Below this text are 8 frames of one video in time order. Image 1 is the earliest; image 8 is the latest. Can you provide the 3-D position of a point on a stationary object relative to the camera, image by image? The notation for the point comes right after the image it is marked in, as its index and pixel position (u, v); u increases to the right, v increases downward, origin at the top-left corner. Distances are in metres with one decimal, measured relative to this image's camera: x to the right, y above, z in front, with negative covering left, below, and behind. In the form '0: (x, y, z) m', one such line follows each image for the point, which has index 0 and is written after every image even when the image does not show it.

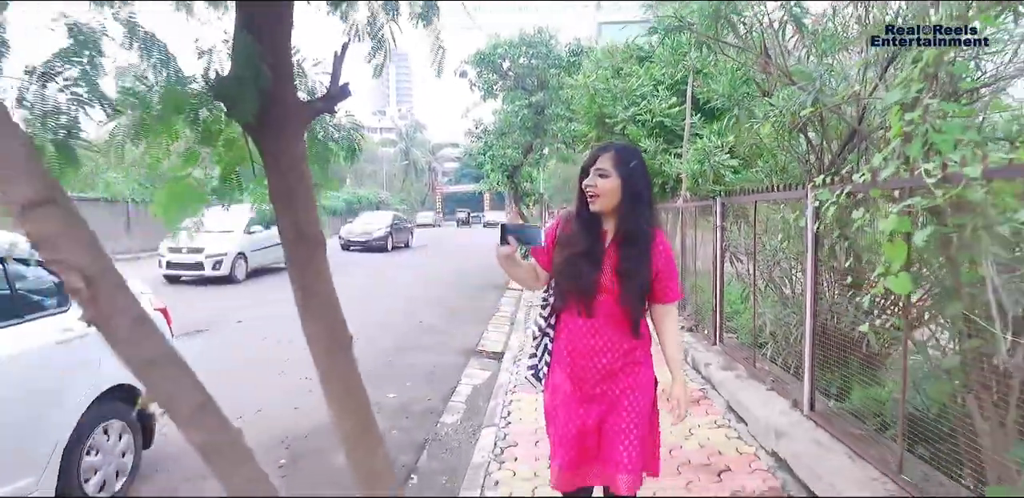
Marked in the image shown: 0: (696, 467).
0: (+1.0, -1.1, +3.6) m
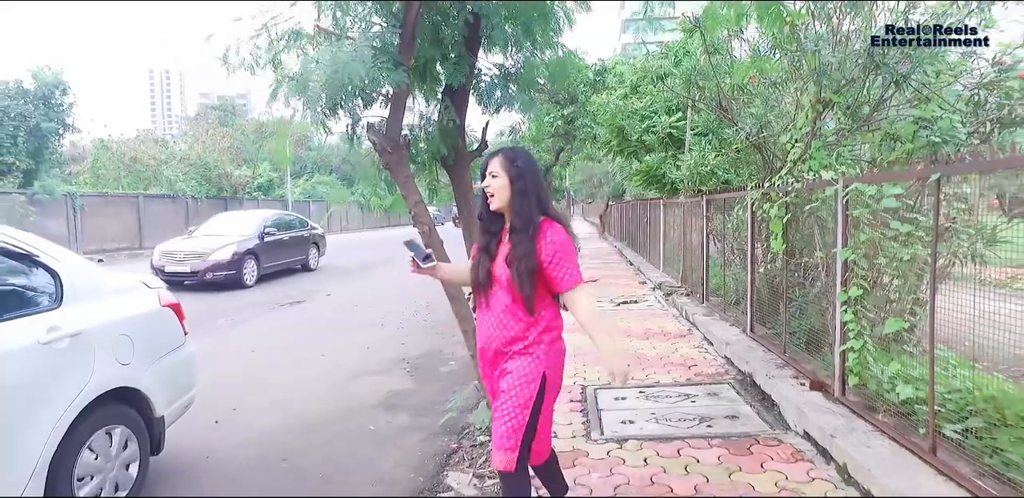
0: (+1.4, -1.0, +5.7) m
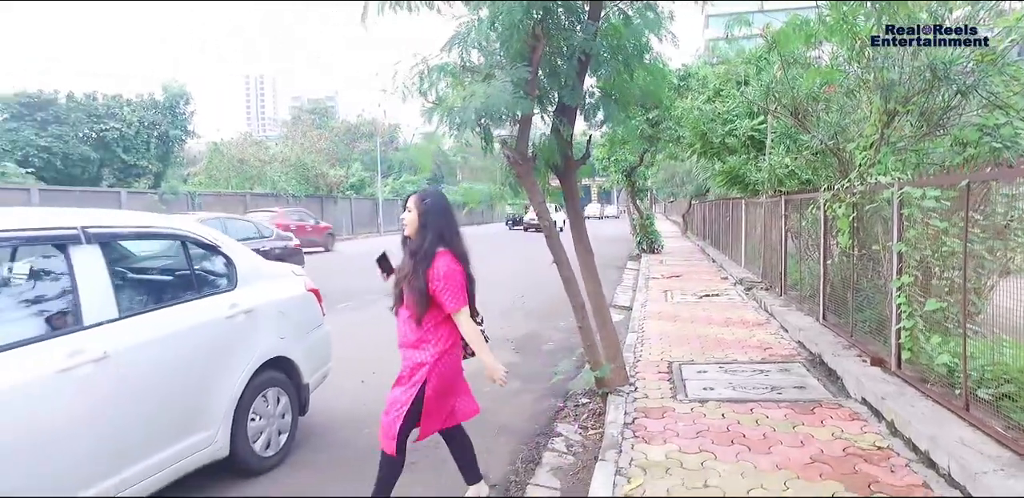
0: (+2.3, -0.9, +6.4) m
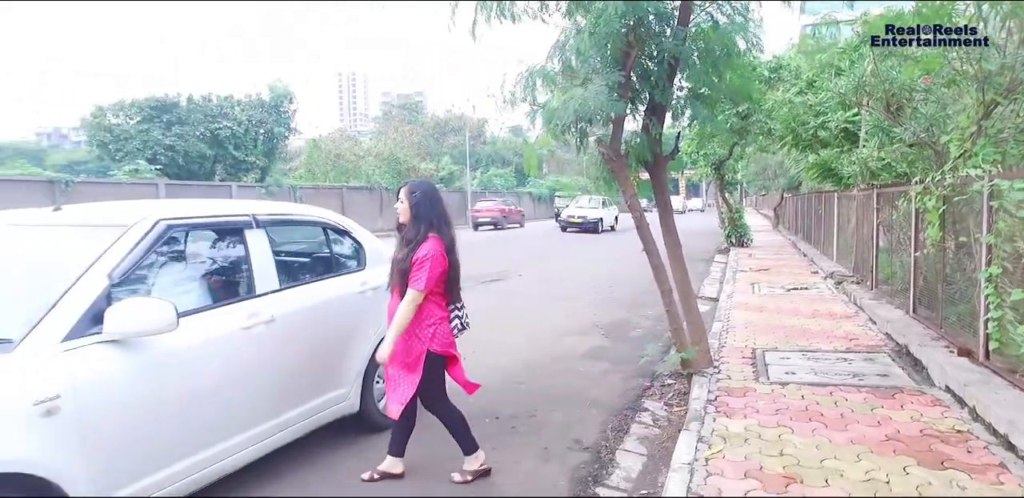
0: (+3.2, -0.9, +6.6) m
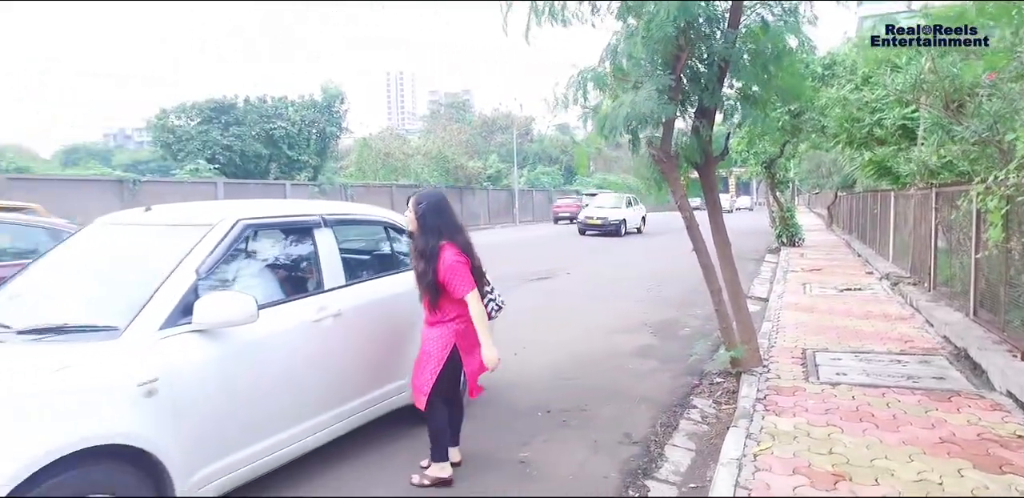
0: (+3.6, -0.9, +6.5) m
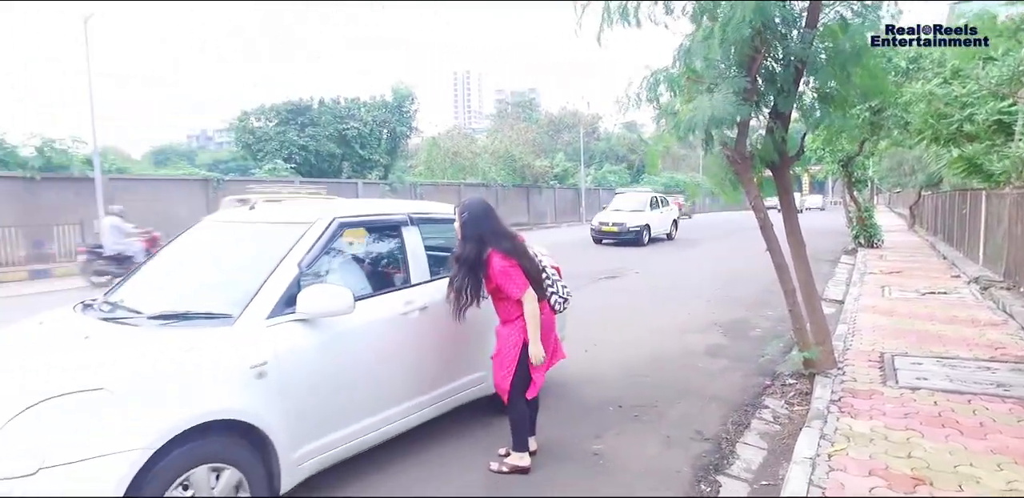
0: (+4.3, -0.9, +6.3) m
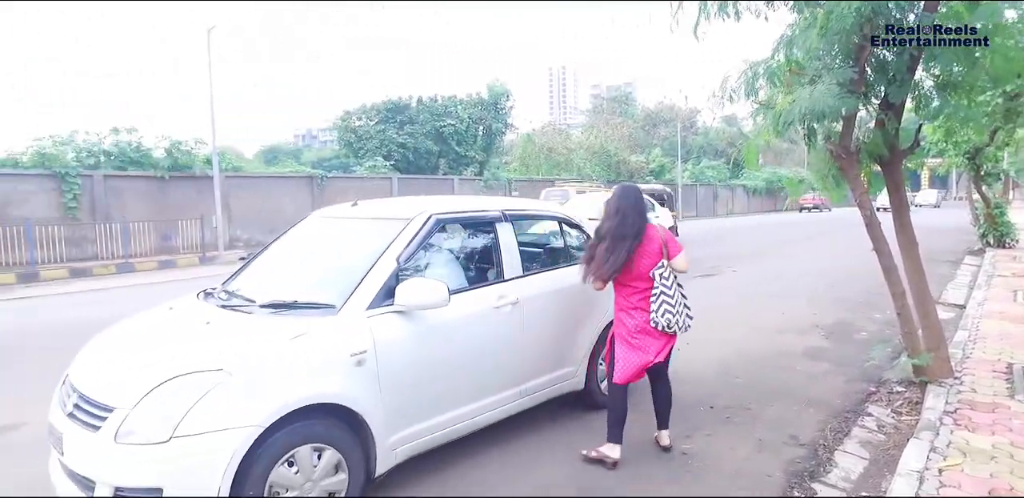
0: (+5.1, -0.9, +5.7) m
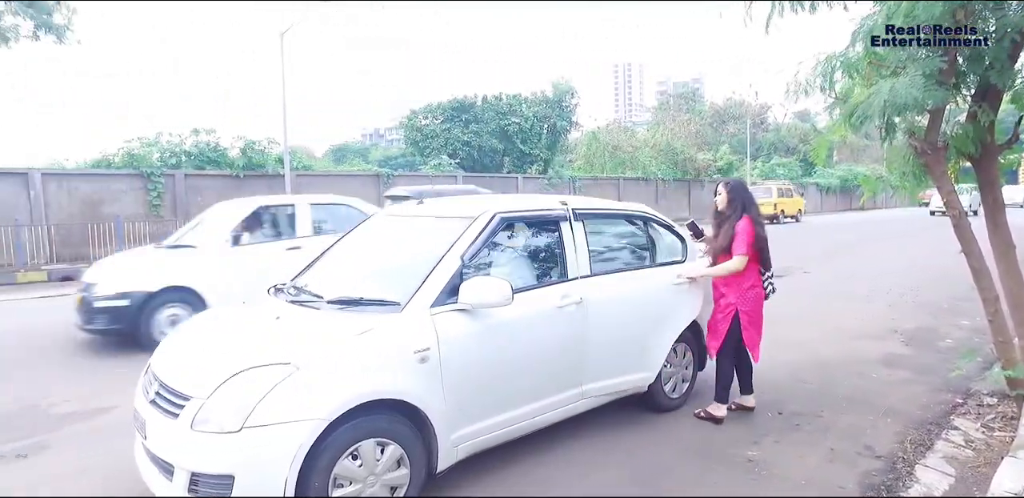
0: (+5.6, -0.9, +5.1) m
